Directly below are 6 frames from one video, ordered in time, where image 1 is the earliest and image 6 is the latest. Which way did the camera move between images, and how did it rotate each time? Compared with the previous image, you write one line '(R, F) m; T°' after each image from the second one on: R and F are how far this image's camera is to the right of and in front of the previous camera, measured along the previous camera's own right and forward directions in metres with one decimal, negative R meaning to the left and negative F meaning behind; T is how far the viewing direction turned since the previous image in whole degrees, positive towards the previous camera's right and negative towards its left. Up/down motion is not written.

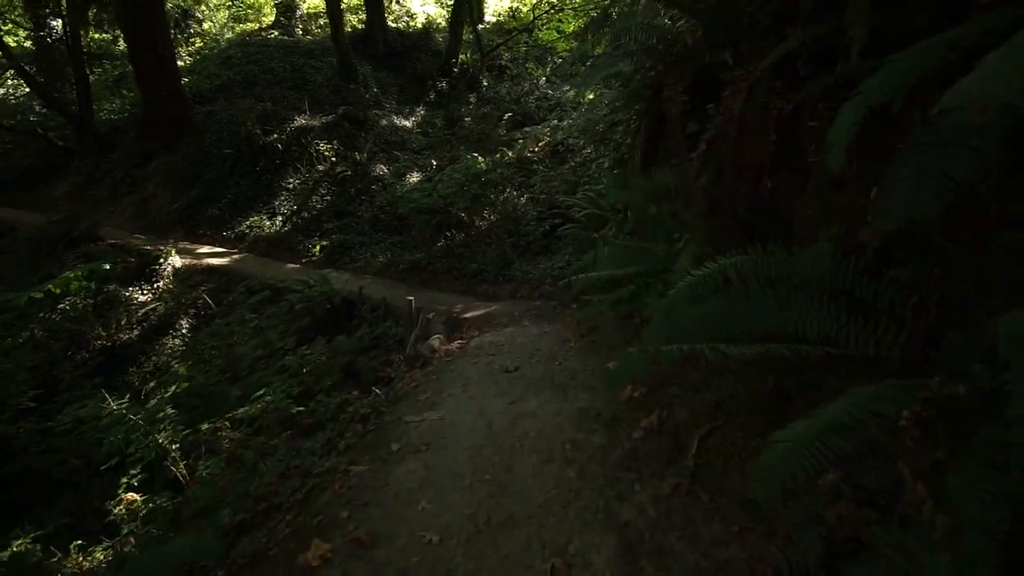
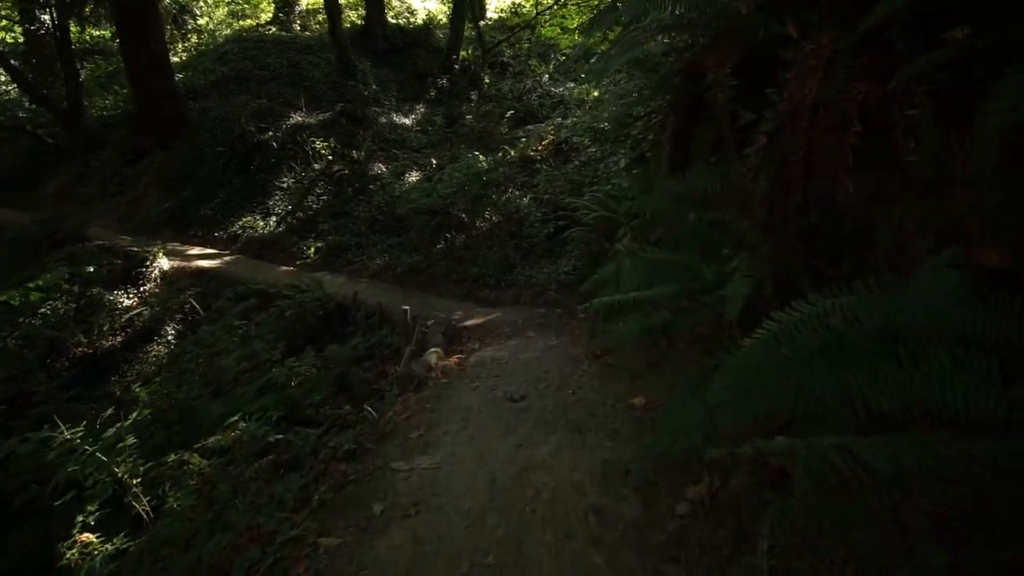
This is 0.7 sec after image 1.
(0.0, +0.6) m; 0°
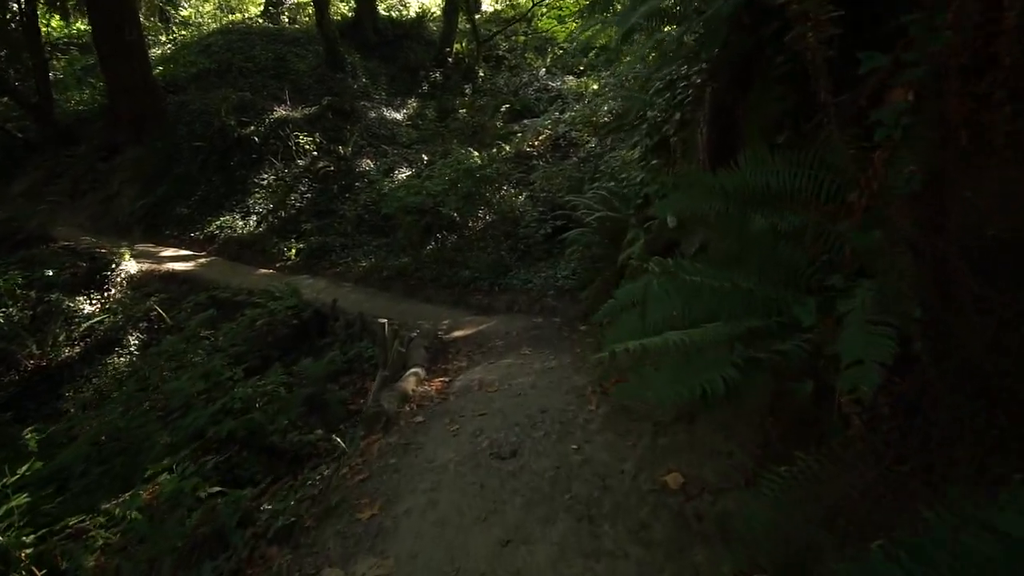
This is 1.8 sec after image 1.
(+0.1, +0.9) m; 0°
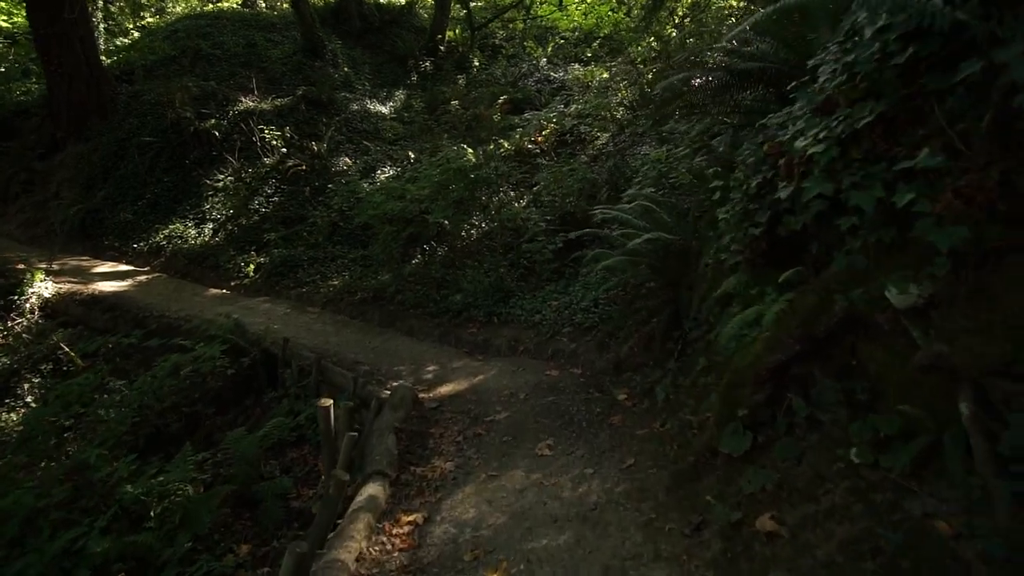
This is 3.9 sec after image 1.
(-0.1, +2.2) m; +1°
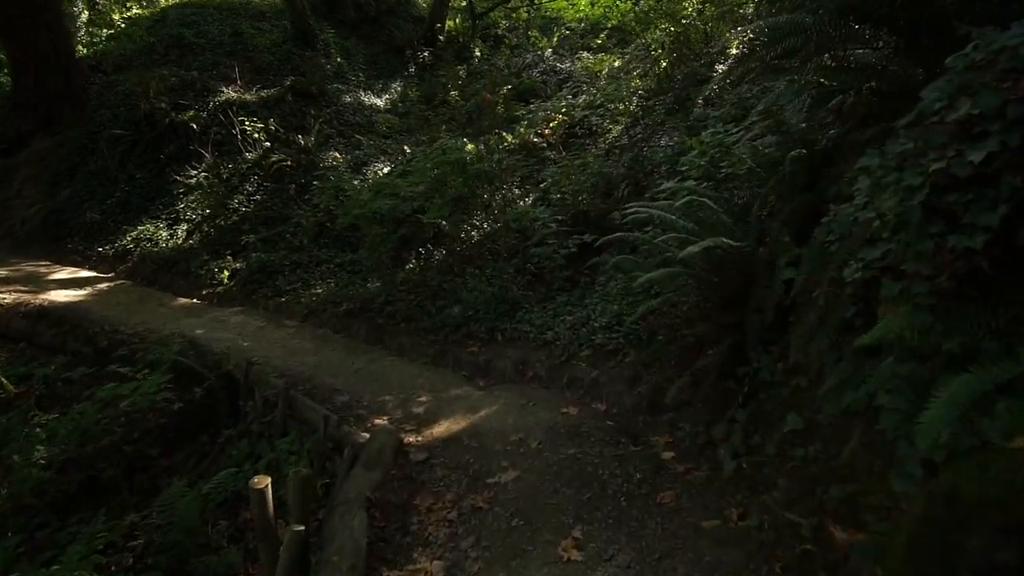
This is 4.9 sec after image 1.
(-0.1, +1.3) m; 0°
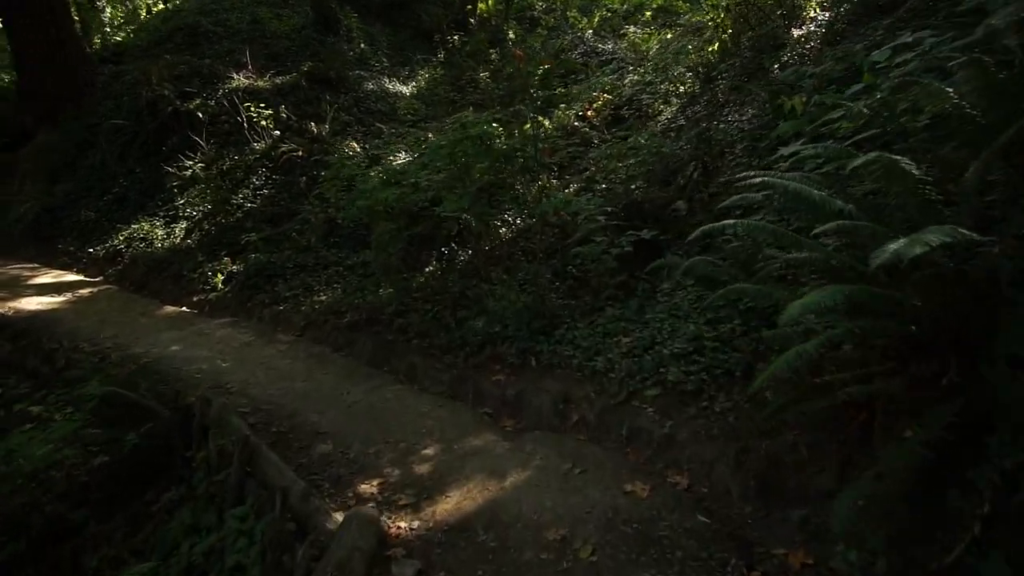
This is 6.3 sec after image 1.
(0.0, +1.7) m; -4°
